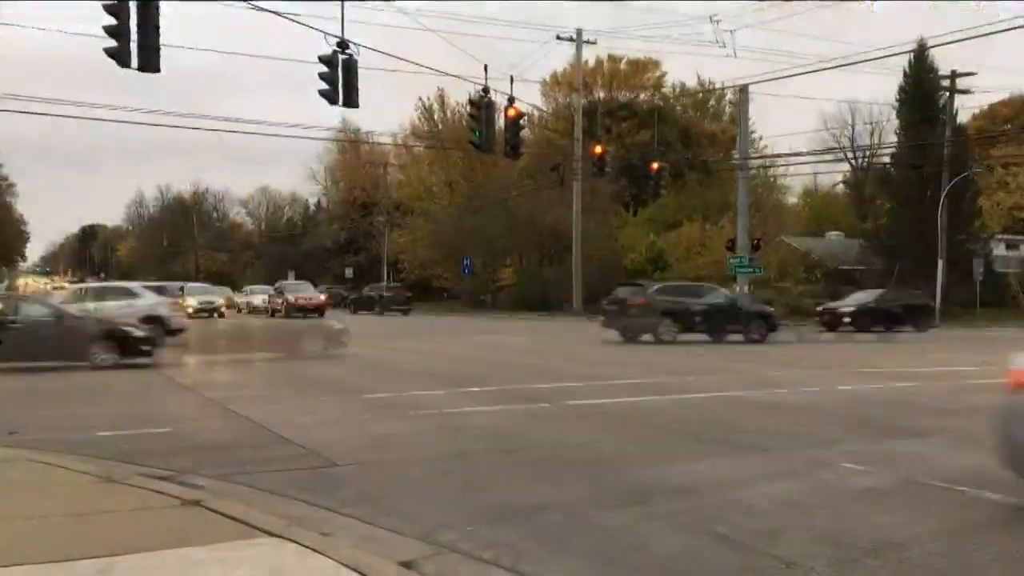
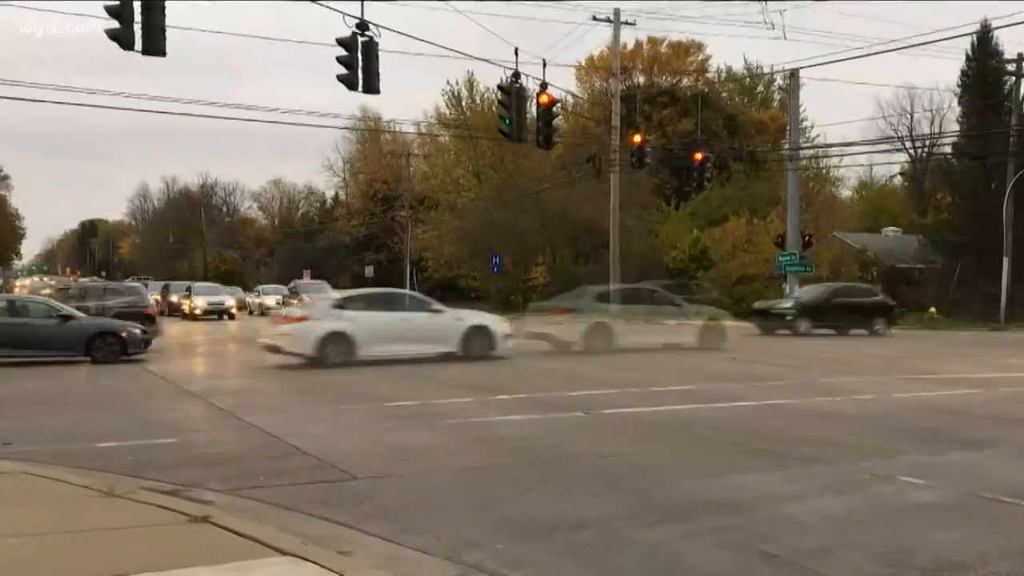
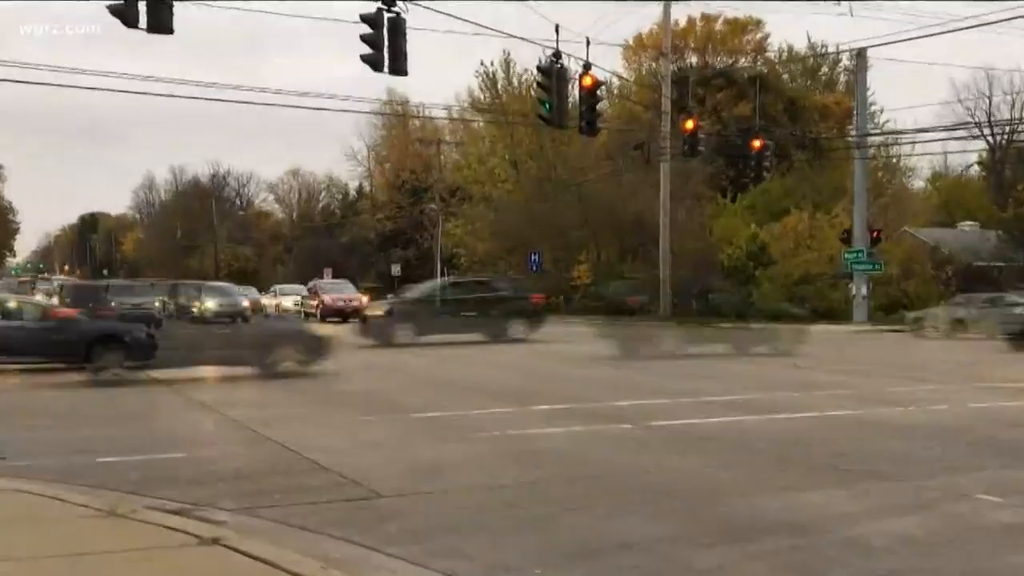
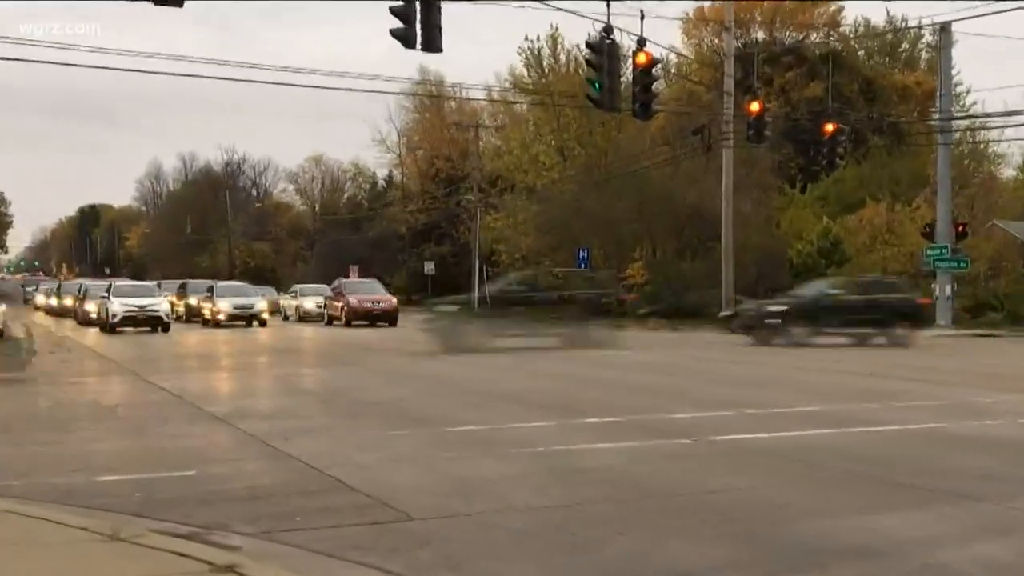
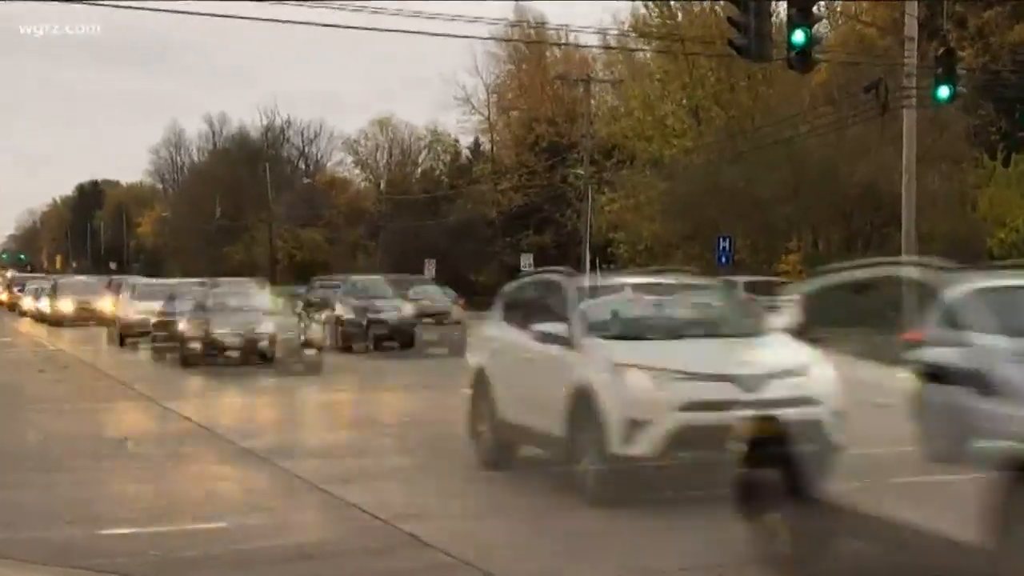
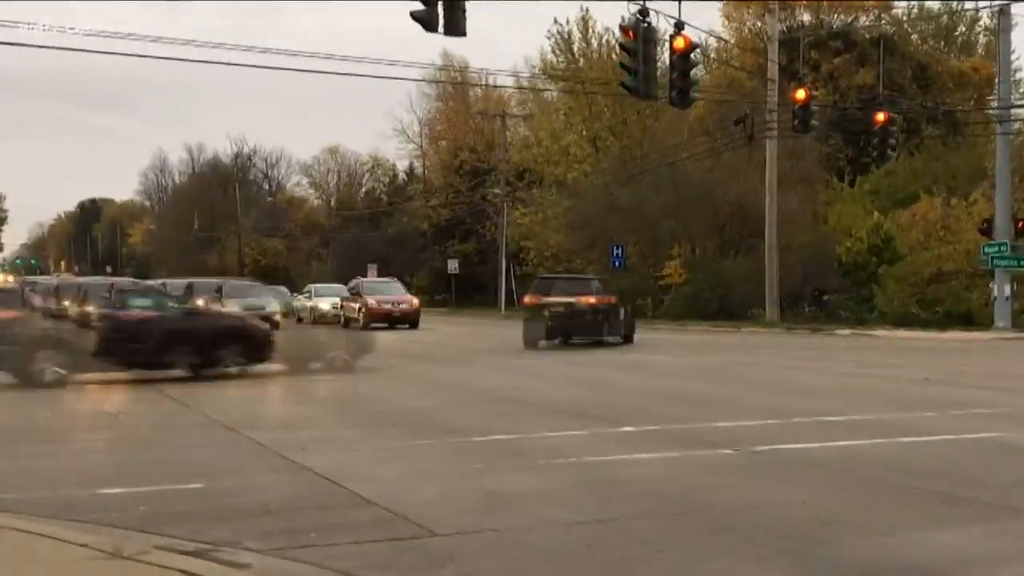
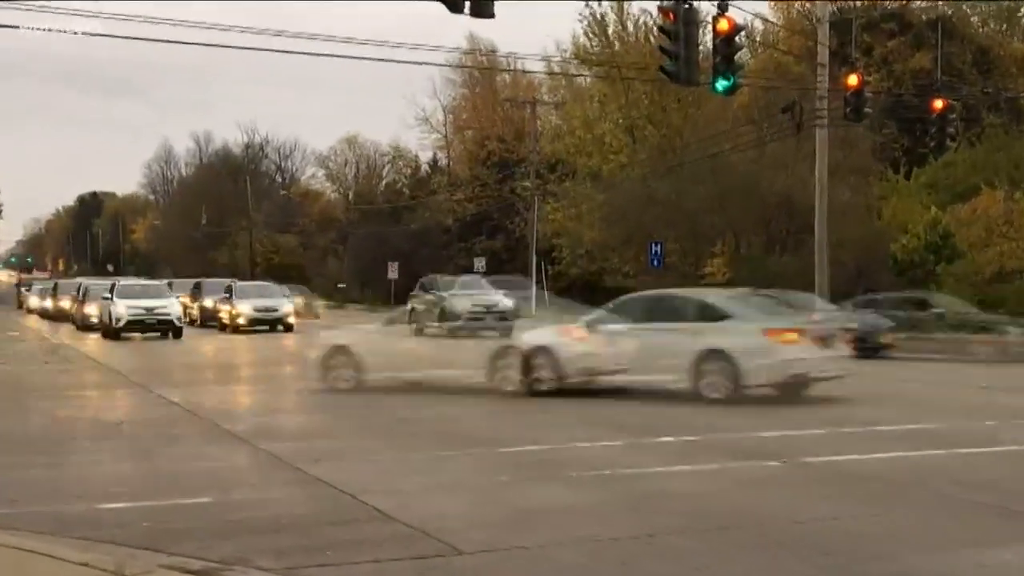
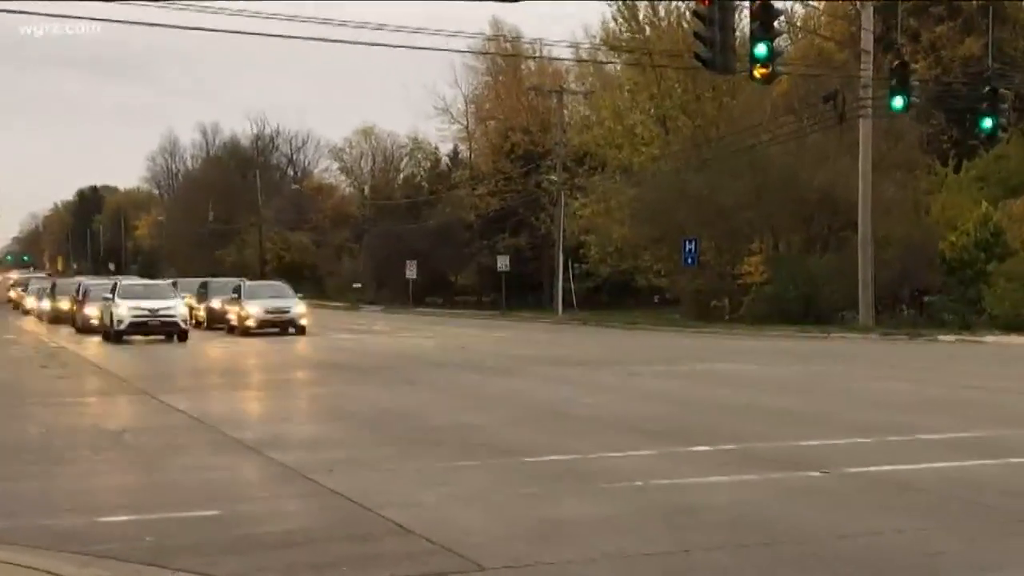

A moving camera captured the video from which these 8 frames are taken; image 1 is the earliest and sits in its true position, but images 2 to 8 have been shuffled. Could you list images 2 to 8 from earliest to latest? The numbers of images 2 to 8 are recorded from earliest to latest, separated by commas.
2, 3, 4, 6, 7, 8, 5
